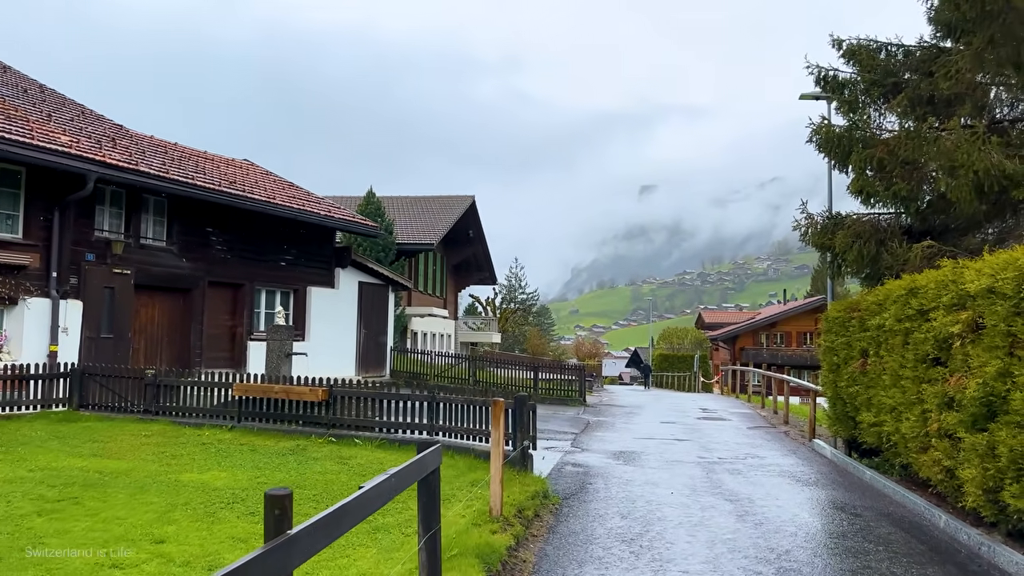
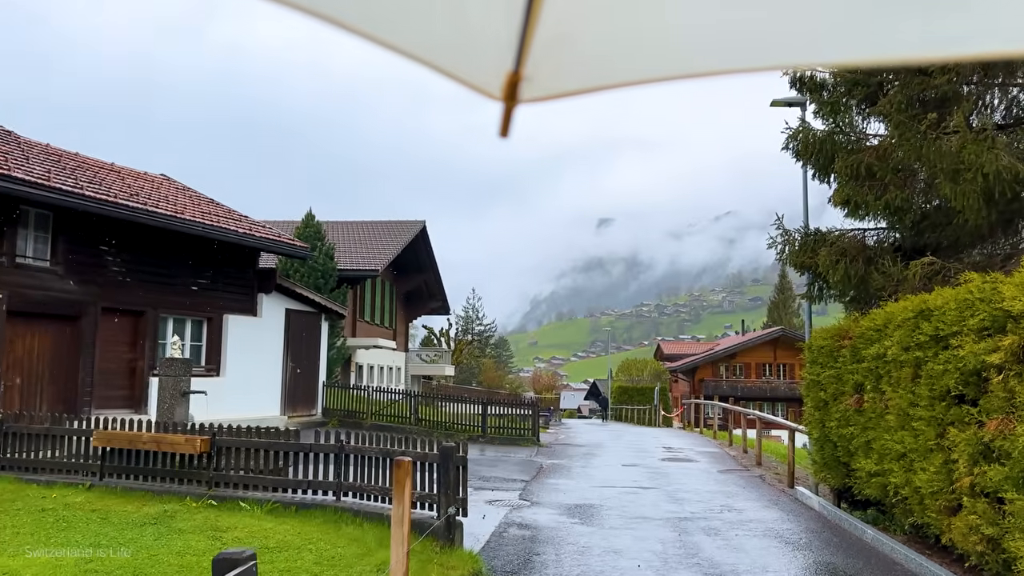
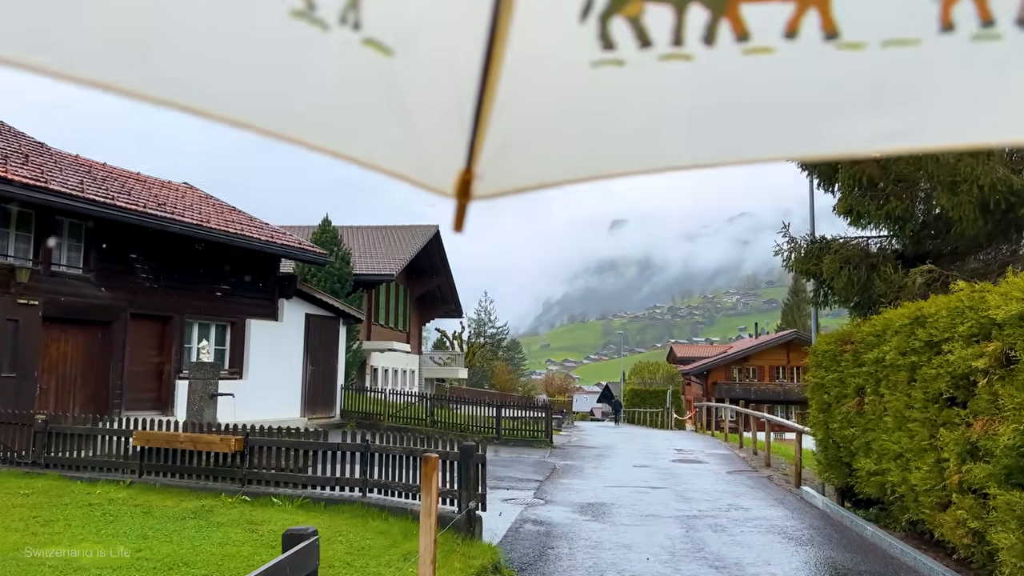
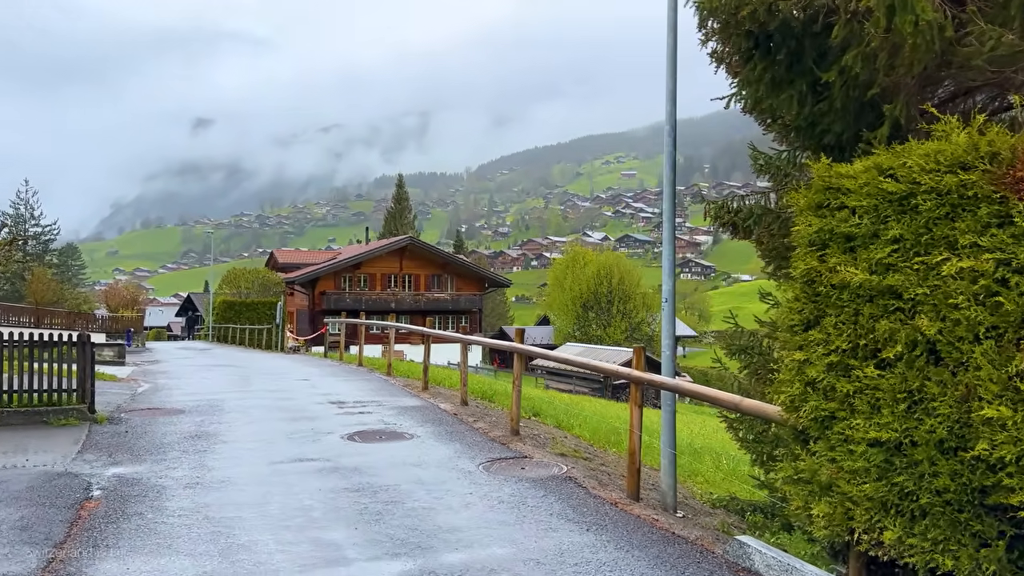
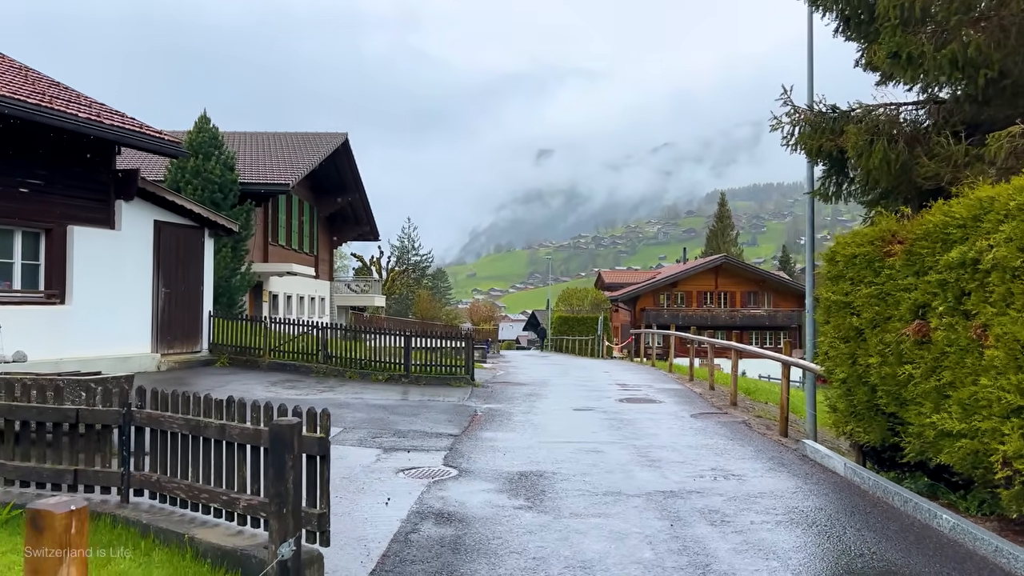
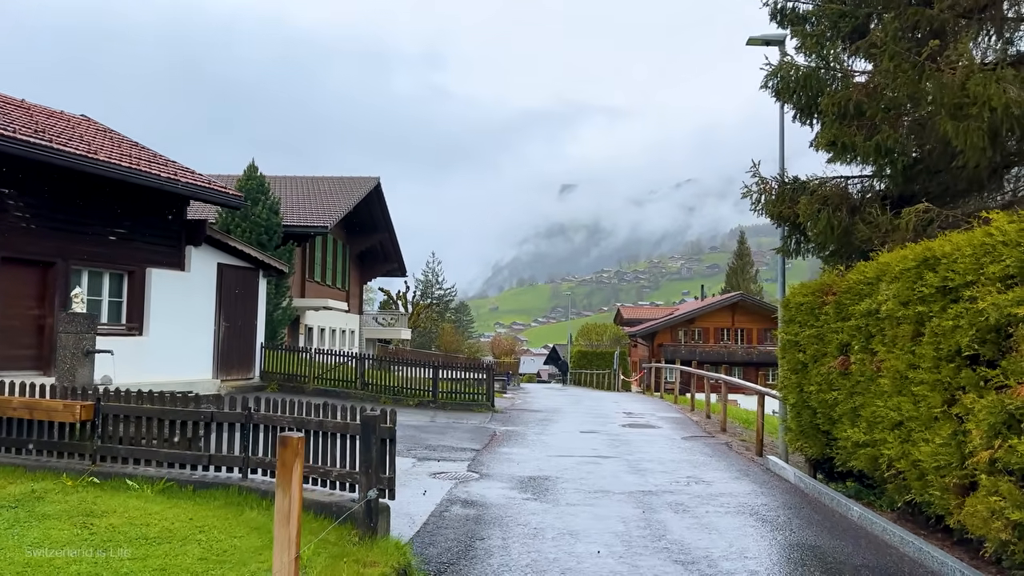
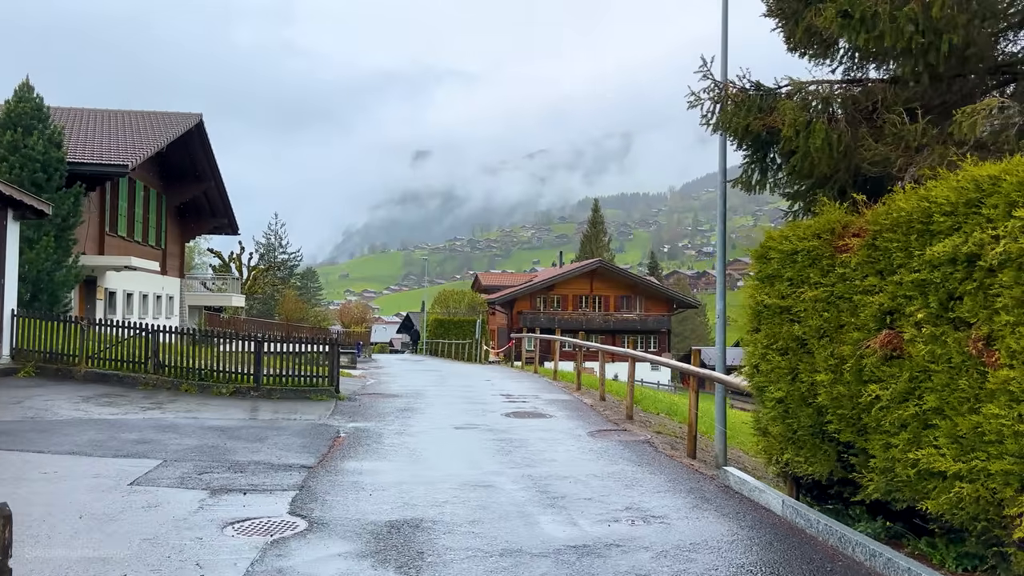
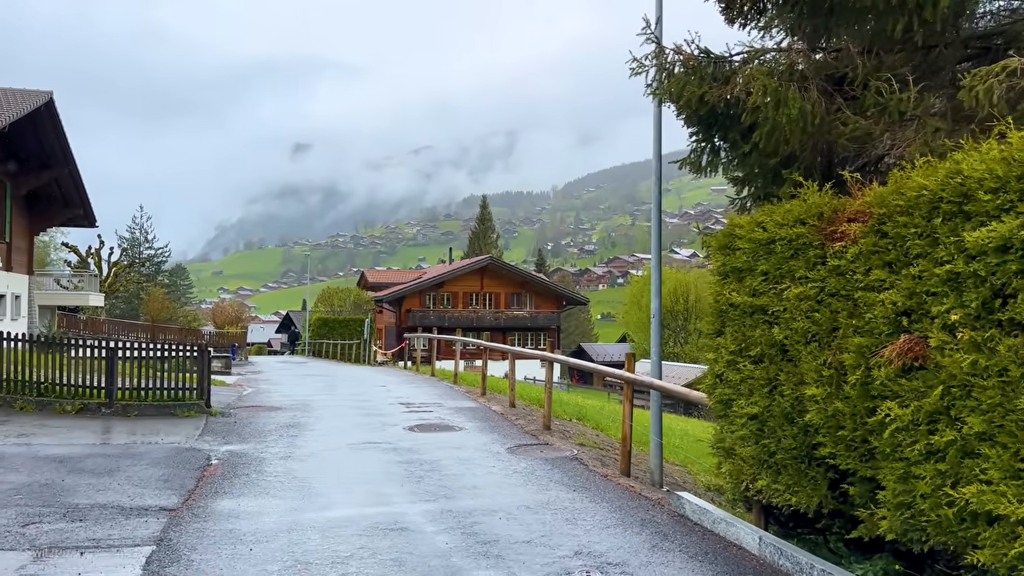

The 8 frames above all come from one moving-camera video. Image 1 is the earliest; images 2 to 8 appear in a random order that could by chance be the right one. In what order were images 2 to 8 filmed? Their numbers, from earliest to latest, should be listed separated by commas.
3, 2, 6, 5, 7, 8, 4
